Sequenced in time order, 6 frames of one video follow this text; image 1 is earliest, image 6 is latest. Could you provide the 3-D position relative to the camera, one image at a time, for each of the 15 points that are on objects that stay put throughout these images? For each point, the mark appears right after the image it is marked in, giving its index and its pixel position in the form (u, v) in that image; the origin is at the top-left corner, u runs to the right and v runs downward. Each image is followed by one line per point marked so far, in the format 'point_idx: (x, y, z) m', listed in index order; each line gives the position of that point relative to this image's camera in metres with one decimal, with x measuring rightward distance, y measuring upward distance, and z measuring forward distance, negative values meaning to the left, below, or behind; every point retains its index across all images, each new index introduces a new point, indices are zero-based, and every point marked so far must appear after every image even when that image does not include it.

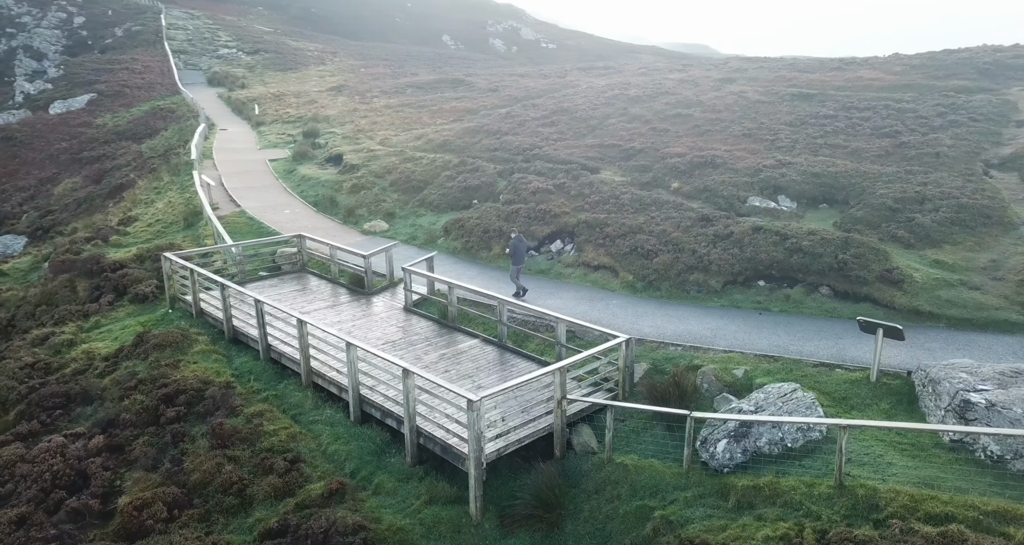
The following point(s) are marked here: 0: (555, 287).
0: (+1.1, -0.4, +18.0) m
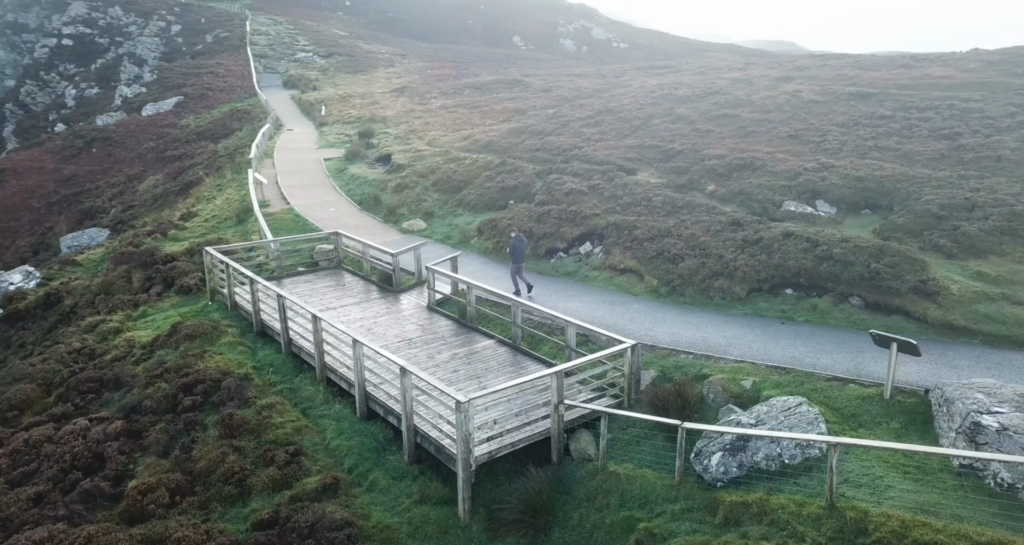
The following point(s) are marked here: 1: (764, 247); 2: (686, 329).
0: (+1.7, -0.5, +17.8) m
1: (+5.8, +0.6, +16.5) m
2: (+3.5, -1.1, +14.6) m
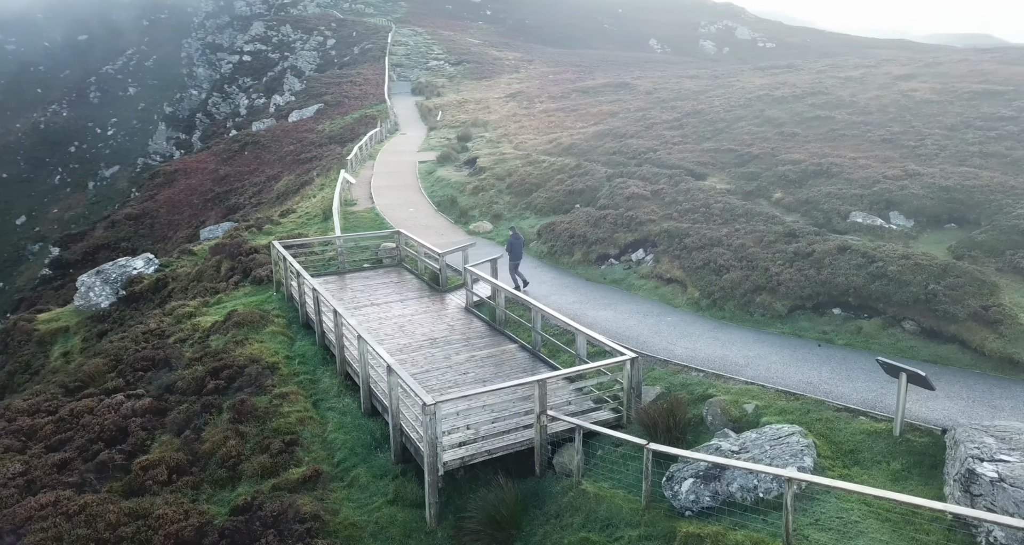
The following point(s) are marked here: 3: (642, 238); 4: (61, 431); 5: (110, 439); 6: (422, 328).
0: (+2.6, -0.7, +17.1) m
1: (+6.4, +0.3, +15.1) m
2: (+3.8, -1.4, +13.6) m
3: (+3.5, +0.9, +19.5) m
4: (-8.3, -2.9, +13.2) m
5: (-7.1, -3.0, +12.8) m
6: (-2.1, -1.3, +16.4) m
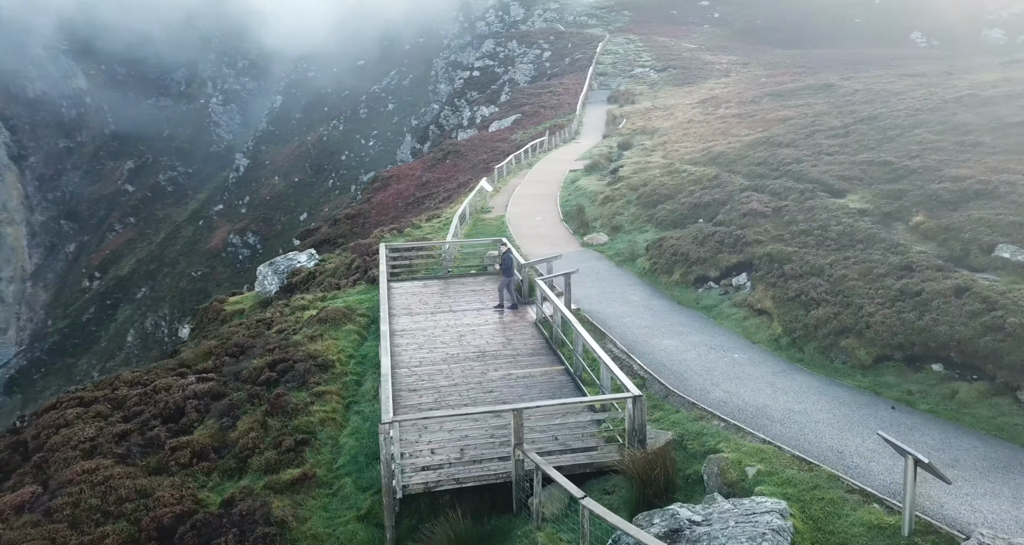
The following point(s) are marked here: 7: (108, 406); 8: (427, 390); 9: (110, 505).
0: (+4.0, -1.2, +15.3) m
1: (+7.0, -0.5, +12.2) m
2: (+4.0, -1.9, +11.6) m
3: (+5.6, +0.3, +17.3) m
4: (-7.7, -2.7, +14.8) m
5: (-6.8, -2.8, +14.0) m
6: (-0.7, -1.5, +16.0) m
7: (-8.4, -2.8, +14.8) m
8: (-1.6, -2.2, +13.5) m
9: (-6.3, -3.6, +11.2) m
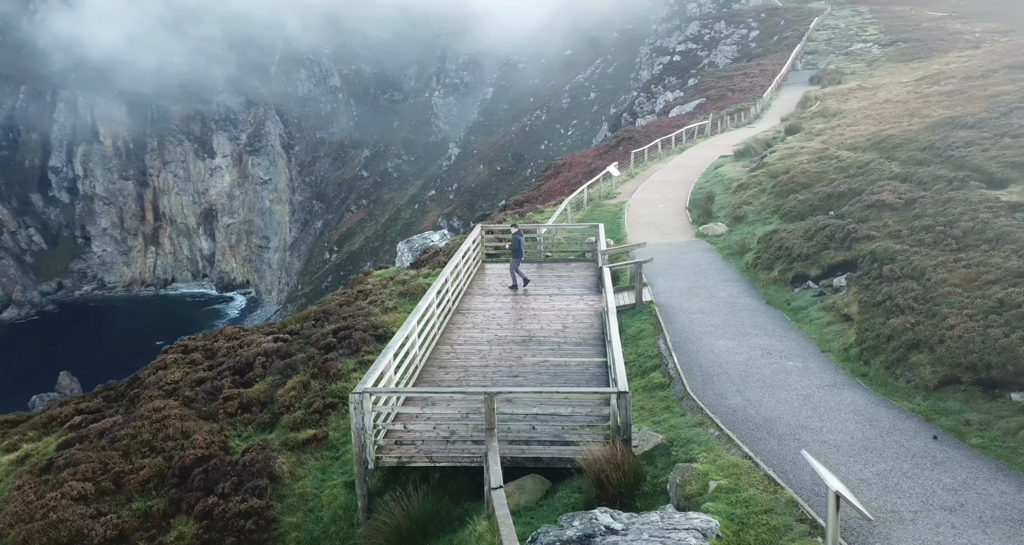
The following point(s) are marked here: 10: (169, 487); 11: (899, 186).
0: (+4.9, -1.1, +13.6) m
1: (+7.0, -0.6, +9.7) m
2: (+3.8, -1.8, +10.0) m
3: (+7.1, +0.3, +15.0) m
4: (-6.6, -1.9, +16.4) m
5: (-5.9, -2.1, +15.4) m
6: (+0.5, -1.1, +15.6) m
7: (-7.2, -1.9, +16.6) m
8: (-1.0, -1.8, +13.4) m
9: (-6.3, -3.0, +12.6) m
10: (-5.4, -3.4, +11.3) m
11: (+9.5, +2.1, +17.5) m
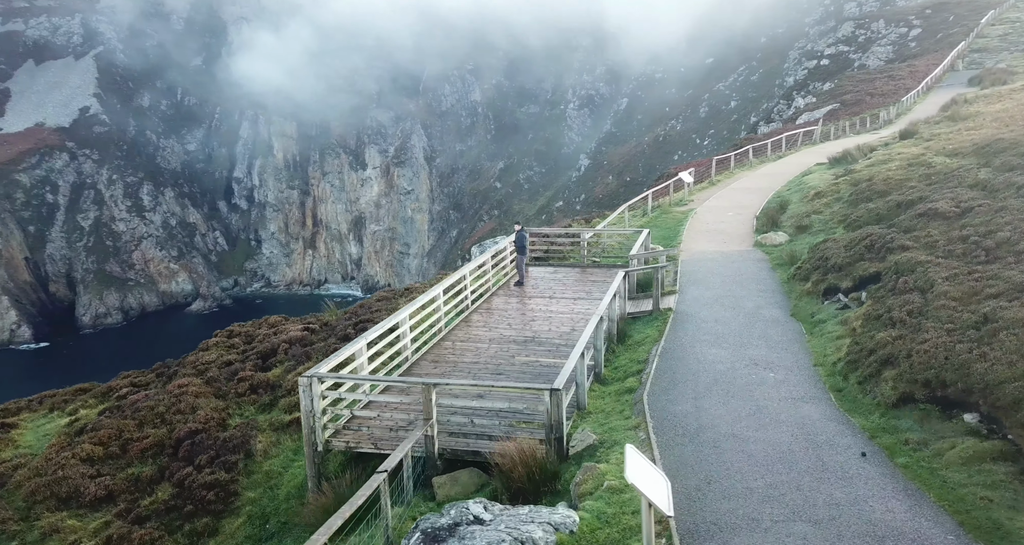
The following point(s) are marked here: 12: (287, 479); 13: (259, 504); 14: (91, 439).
0: (+4.6, -1.2, +12.7) m
1: (+6.0, -0.7, +8.5) m
2: (+2.9, -1.9, +9.3) m
3: (+7.1, +0.1, +13.6) m
4: (-6.1, -1.7, +17.5) m
5: (-5.6, -1.9, +16.4) m
6: (+0.7, -1.2, +15.4) m
7: (-6.7, -1.7, +17.9) m
8: (-1.3, -1.7, +13.6) m
9: (-6.6, -2.7, +13.8) m
10: (-6.0, -3.2, +12.3) m
11: (+10.0, +1.7, +15.7) m
12: (-3.5, -3.2, +11.3) m
13: (-3.8, -3.5, +10.8) m
14: (-7.7, -3.0, +13.1) m
